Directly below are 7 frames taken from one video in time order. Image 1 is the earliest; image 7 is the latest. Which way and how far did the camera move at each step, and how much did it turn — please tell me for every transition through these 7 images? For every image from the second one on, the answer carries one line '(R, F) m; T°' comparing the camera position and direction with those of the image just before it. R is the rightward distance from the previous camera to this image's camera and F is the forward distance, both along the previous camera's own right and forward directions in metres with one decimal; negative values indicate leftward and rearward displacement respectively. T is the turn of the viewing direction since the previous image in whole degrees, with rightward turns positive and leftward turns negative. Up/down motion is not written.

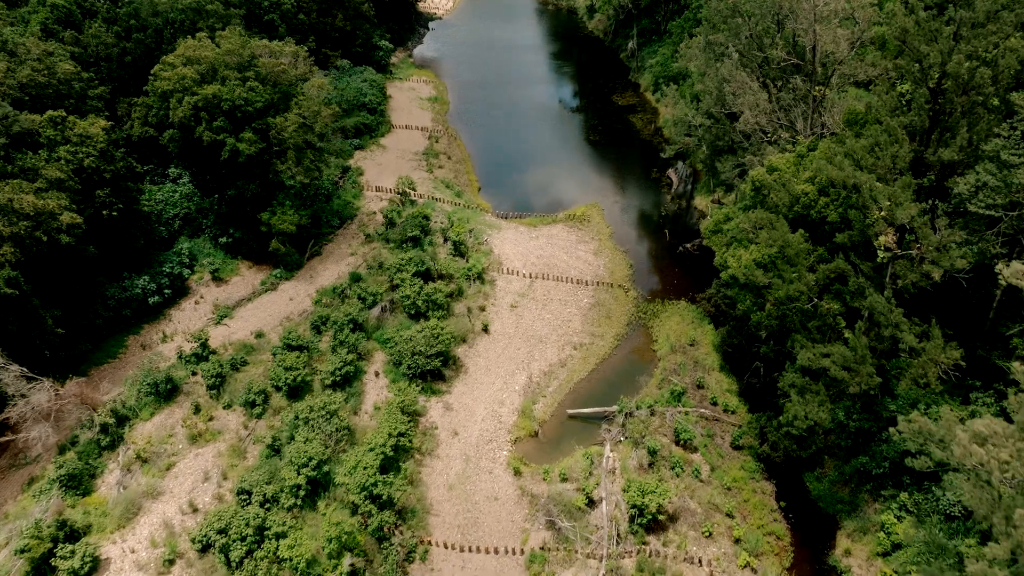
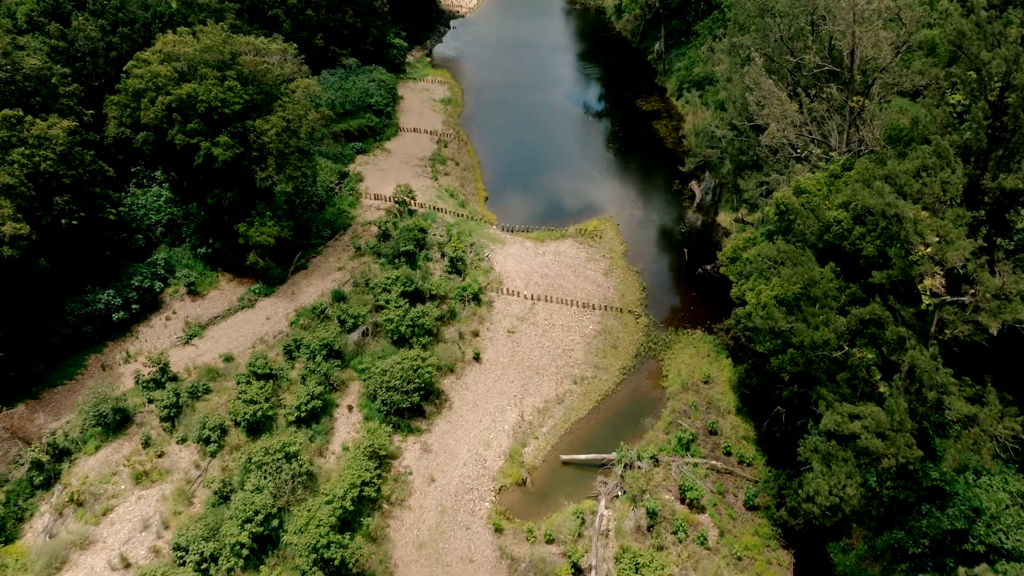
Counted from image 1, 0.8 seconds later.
(+1.6, +3.8) m; -2°
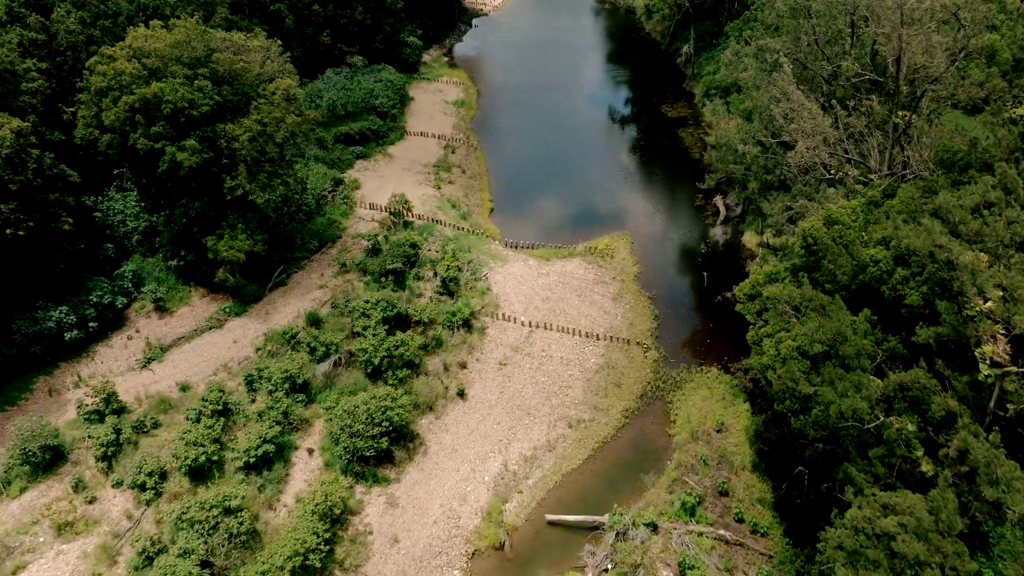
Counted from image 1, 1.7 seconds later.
(+1.7, +3.9) m; -2°
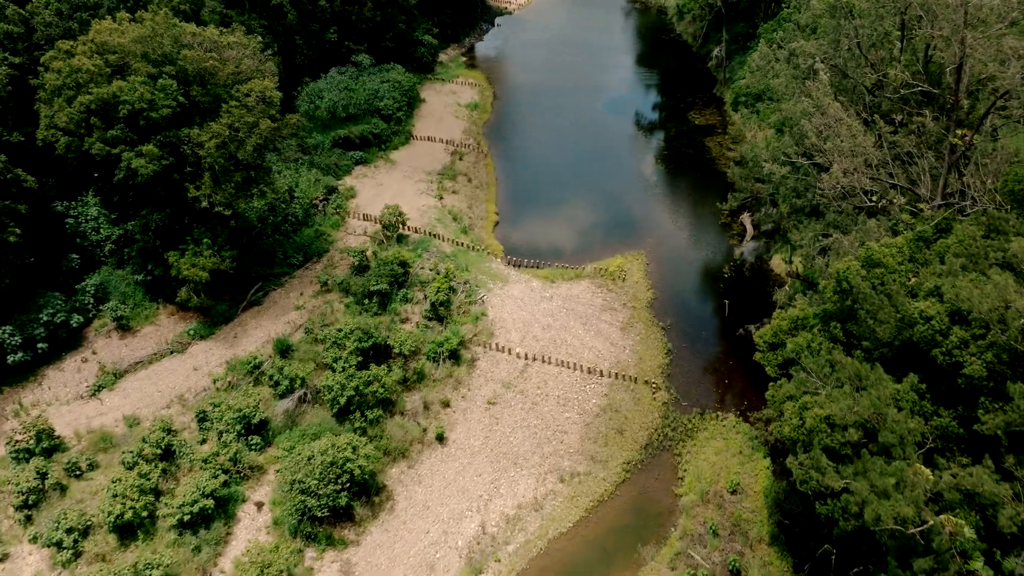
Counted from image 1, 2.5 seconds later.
(+1.5, +3.8) m; -2°
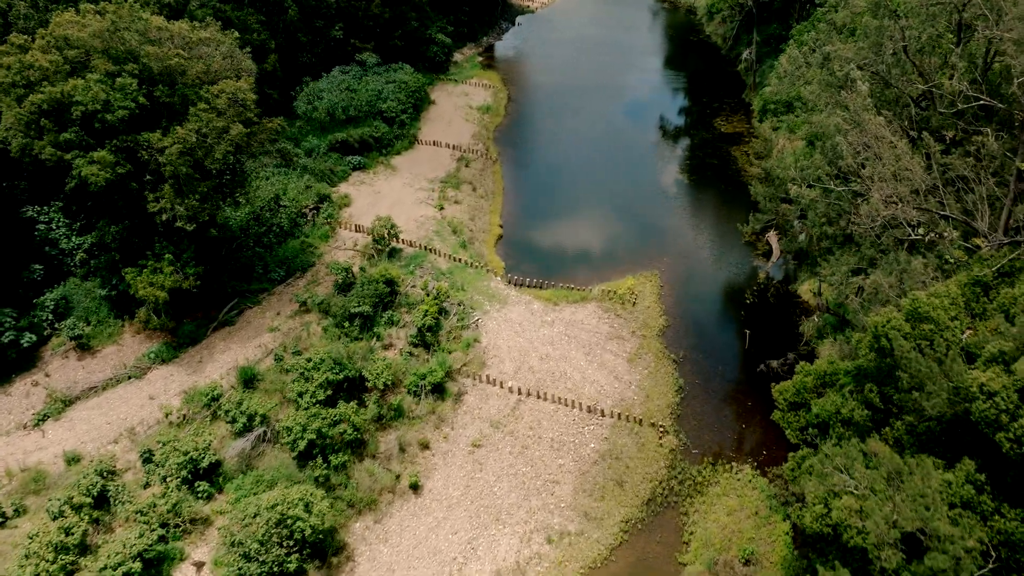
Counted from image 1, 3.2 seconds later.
(+1.3, +3.3) m; -2°
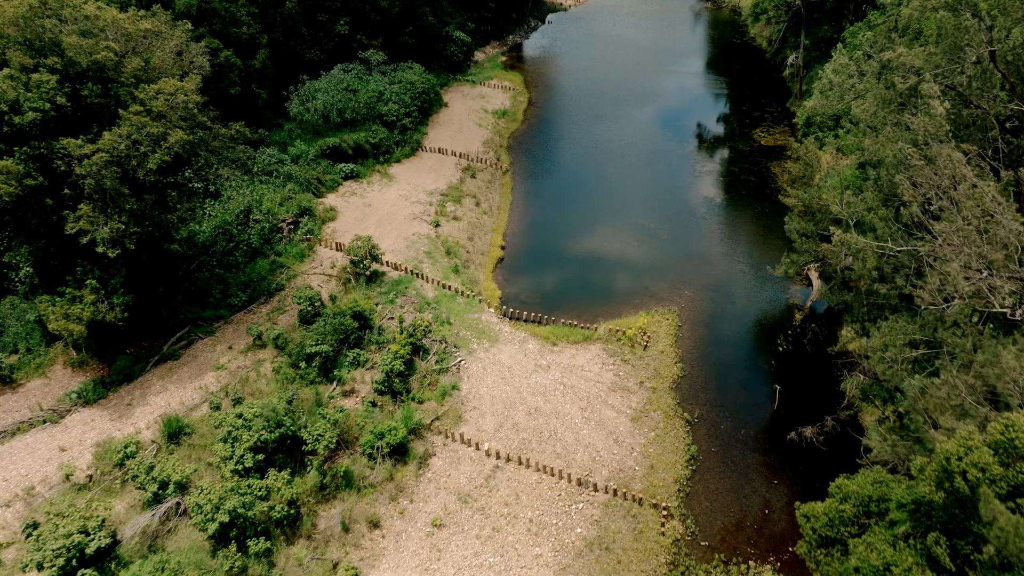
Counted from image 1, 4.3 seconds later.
(+1.8, +4.8) m; -3°
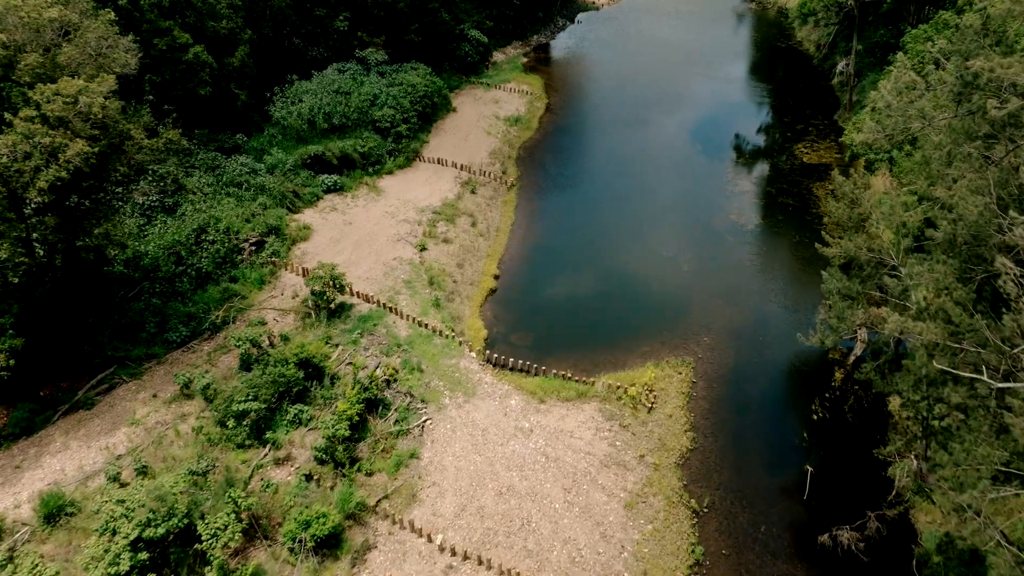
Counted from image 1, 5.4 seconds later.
(+1.9, +4.8) m; -3°
